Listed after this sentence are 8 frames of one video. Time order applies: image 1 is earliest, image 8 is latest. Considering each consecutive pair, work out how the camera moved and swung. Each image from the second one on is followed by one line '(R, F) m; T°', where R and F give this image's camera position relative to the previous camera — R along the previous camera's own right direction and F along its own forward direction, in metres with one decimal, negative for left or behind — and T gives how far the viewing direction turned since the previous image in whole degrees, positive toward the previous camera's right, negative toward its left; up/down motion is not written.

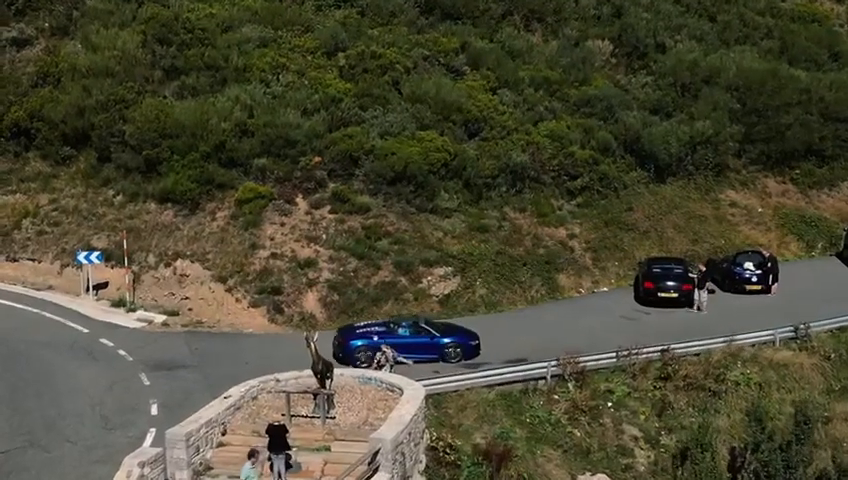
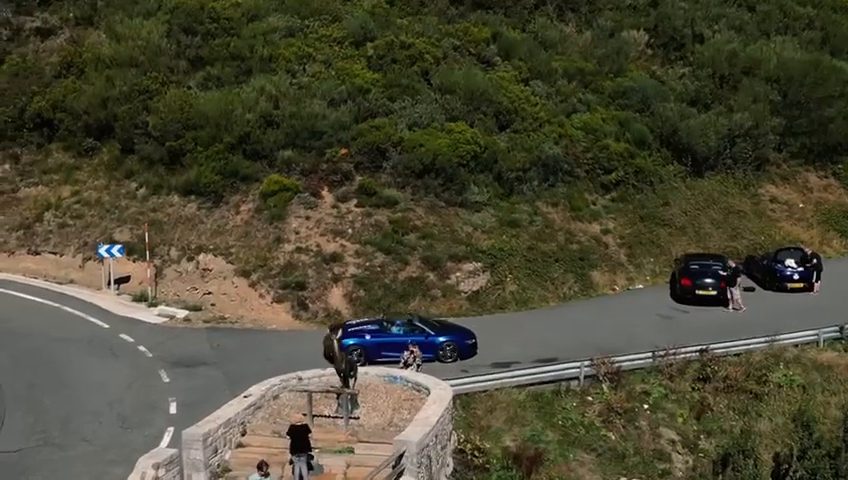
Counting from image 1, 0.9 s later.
(0.0, +0.8) m; -2°
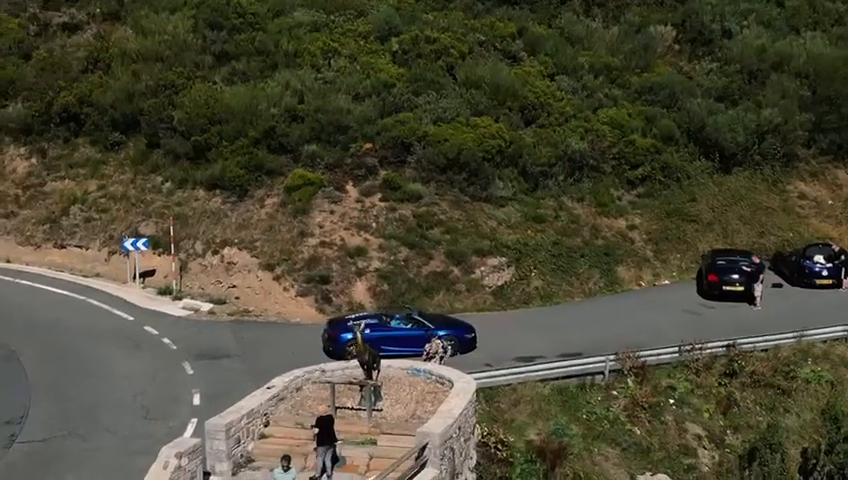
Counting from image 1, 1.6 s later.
(0.0, +0.1) m; -1°
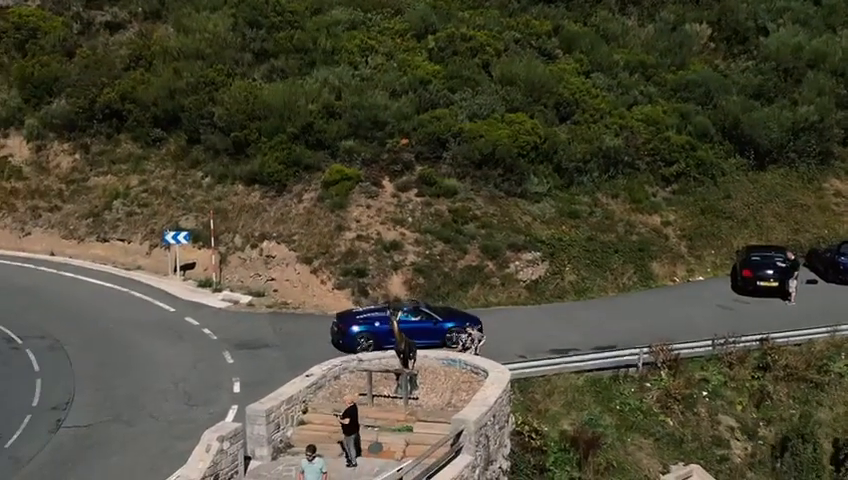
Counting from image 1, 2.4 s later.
(0.0, -0.3) m; -2°
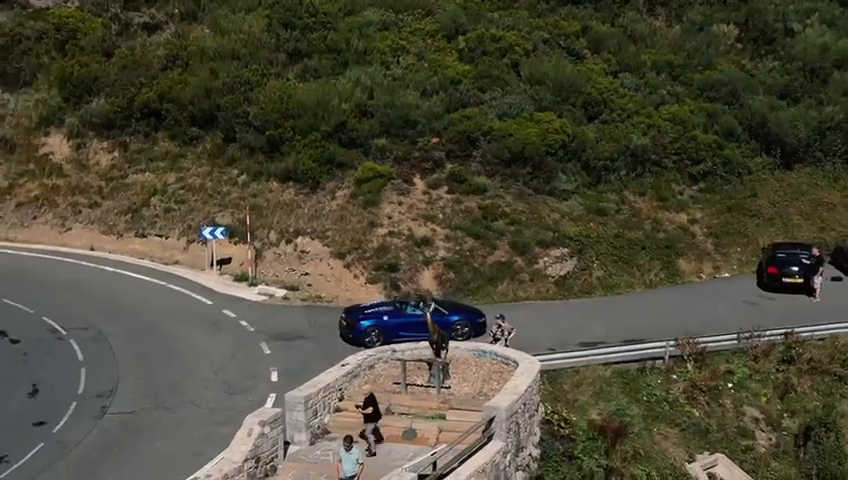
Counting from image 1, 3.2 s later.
(-0.1, -0.6) m; -1°
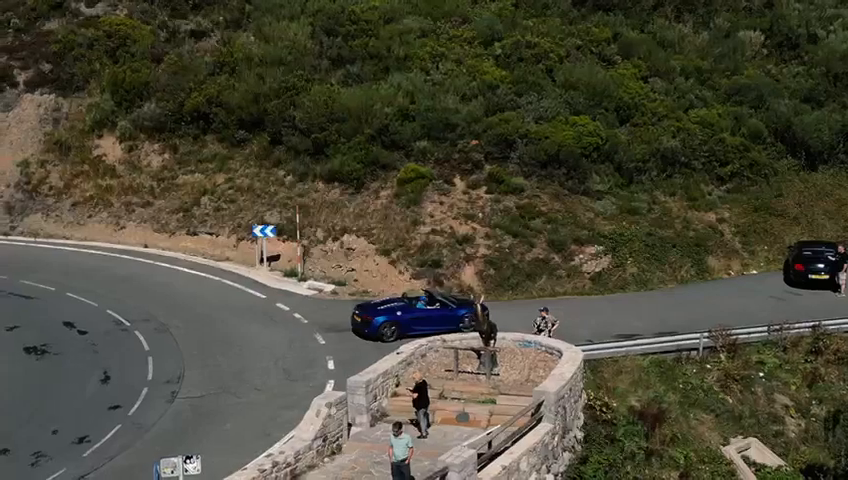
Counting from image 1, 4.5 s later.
(-0.7, -1.3) m; -1°
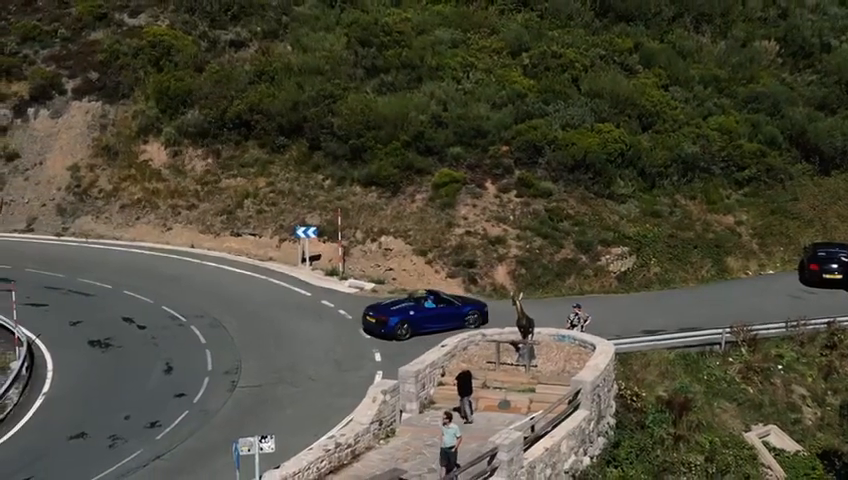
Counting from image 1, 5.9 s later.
(-0.7, -1.6) m; 0°
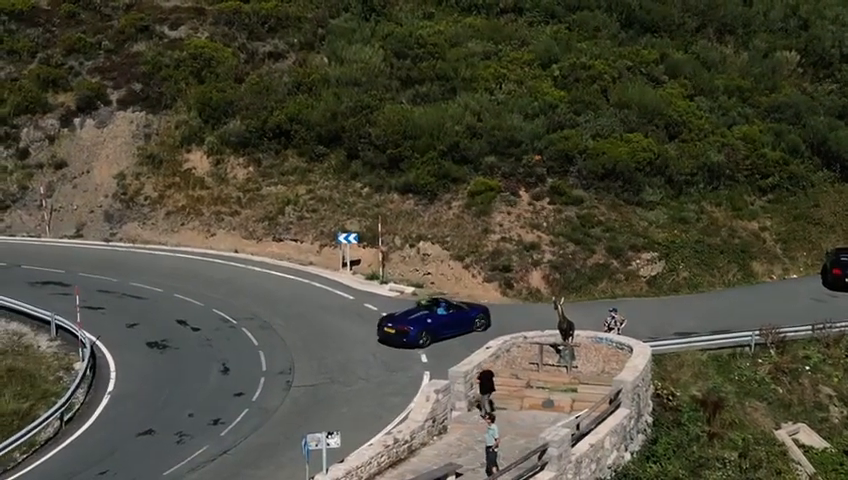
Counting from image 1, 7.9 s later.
(-0.8, -1.3) m; -1°
